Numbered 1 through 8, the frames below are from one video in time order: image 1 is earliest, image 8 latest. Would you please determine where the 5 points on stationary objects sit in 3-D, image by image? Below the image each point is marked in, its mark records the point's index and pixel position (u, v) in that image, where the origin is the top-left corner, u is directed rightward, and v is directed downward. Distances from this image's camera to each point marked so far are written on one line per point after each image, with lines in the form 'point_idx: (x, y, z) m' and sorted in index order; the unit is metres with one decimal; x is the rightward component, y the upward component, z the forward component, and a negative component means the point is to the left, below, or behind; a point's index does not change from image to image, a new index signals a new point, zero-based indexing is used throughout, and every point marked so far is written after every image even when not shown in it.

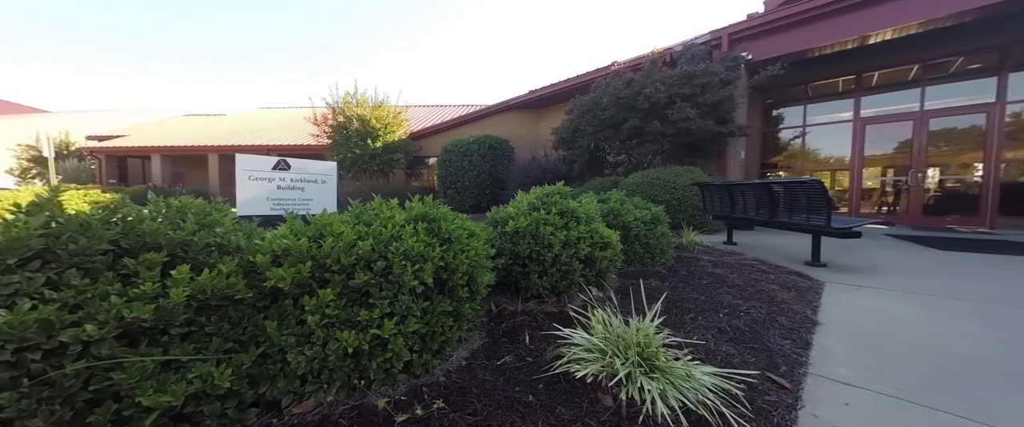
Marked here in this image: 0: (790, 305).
0: (+2.2, -0.7, +2.8) m
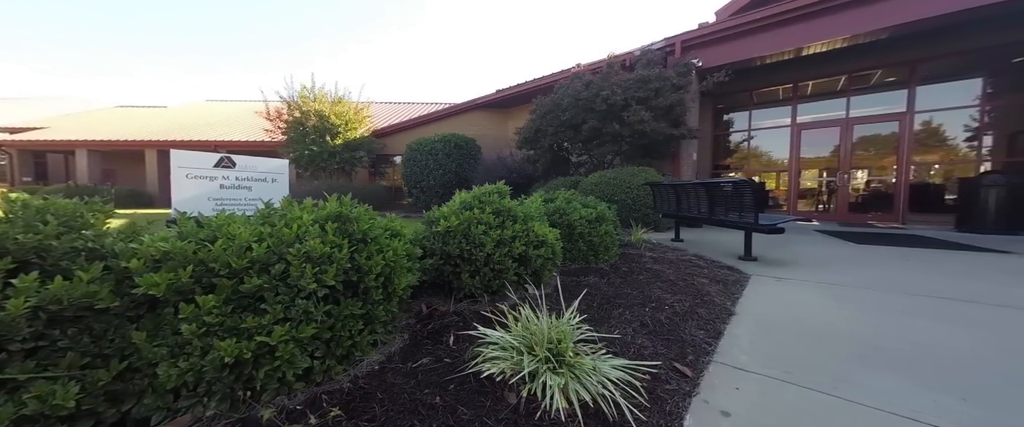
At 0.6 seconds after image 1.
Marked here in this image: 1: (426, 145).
0: (+1.7, -0.7, +2.9) m
1: (-3.0, +2.7, +13.5) m
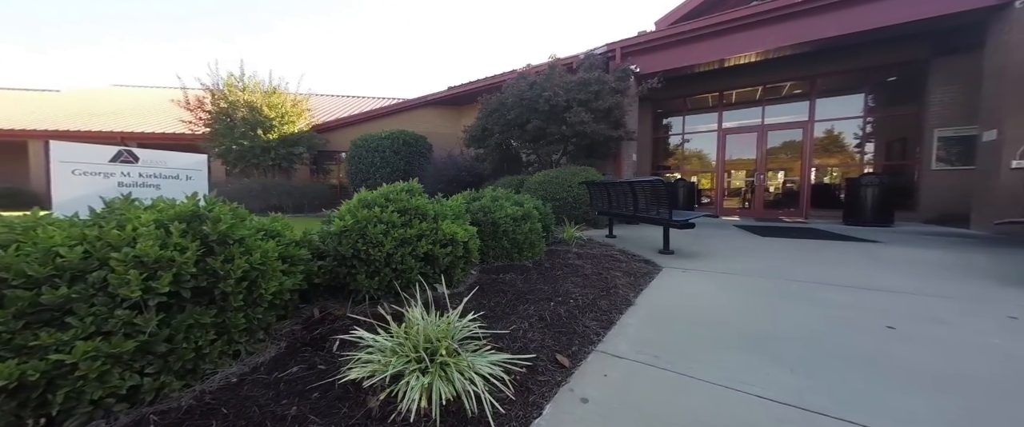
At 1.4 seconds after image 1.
0: (+1.0, -0.7, +3.1) m
1: (-5.1, +2.7, +13.0) m
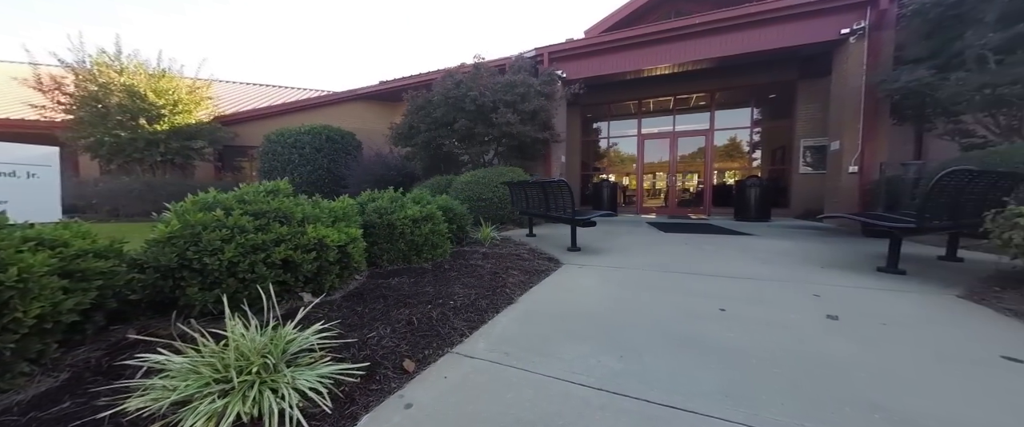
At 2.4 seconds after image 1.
0: (0.0, -0.7, +3.2) m
1: (-7.8, +2.6, +11.8) m
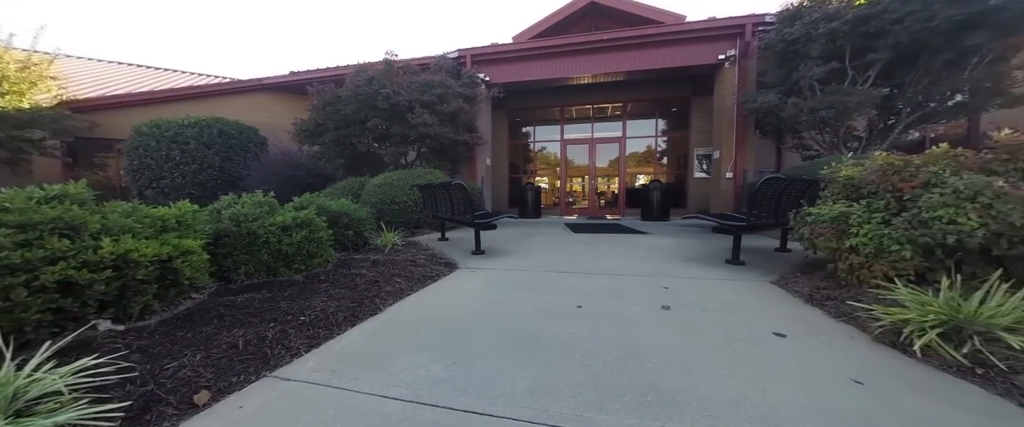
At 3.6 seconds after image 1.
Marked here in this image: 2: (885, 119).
0: (-1.2, -0.8, +3.0) m
1: (-10.5, +2.4, +10.0) m
2: (+8.8, +2.2, +7.9) m
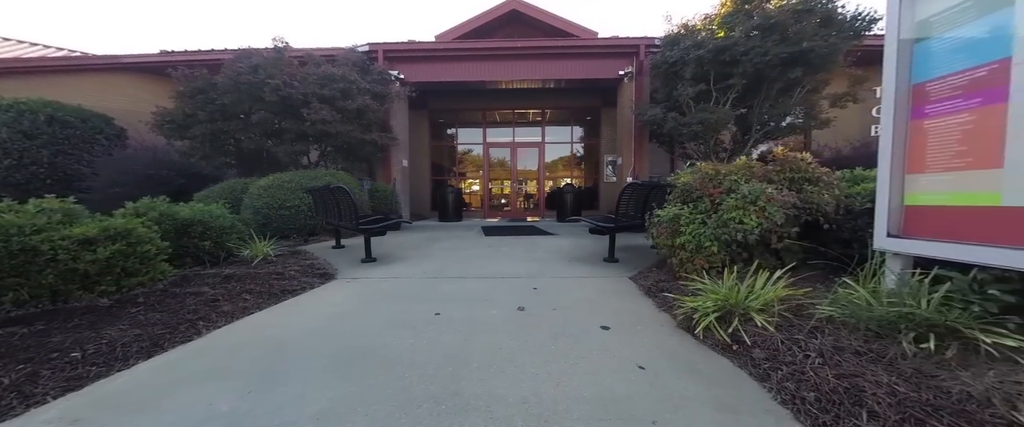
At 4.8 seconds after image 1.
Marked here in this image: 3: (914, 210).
0: (-2.3, -0.8, +2.6) m
1: (-12.9, +2.2, +7.5) m
2: (+6.4, +2.2, +9.5) m
3: (+2.3, 0.0, +2.0) m
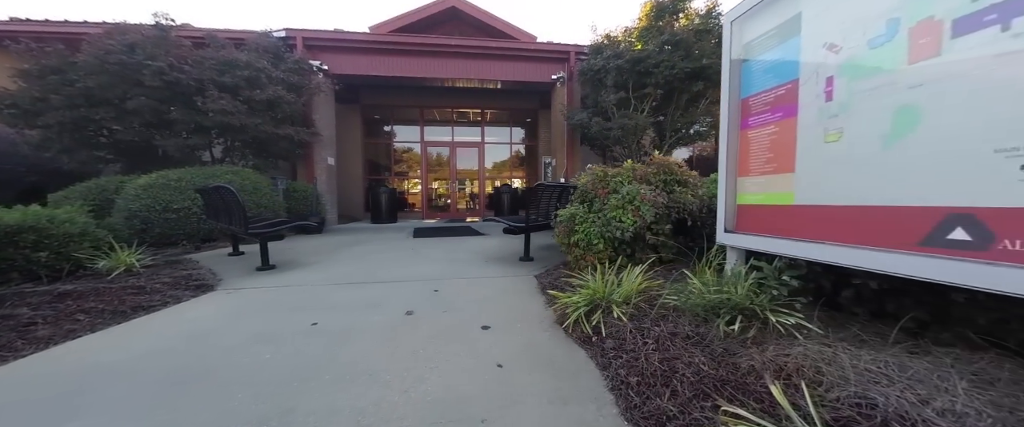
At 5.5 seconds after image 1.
0: (-3.1, -0.8, +2.2) m
1: (-14.4, +2.0, +5.2) m
2: (+4.3, +2.2, +10.4) m
3: (+1.5, 0.0, +2.3) m
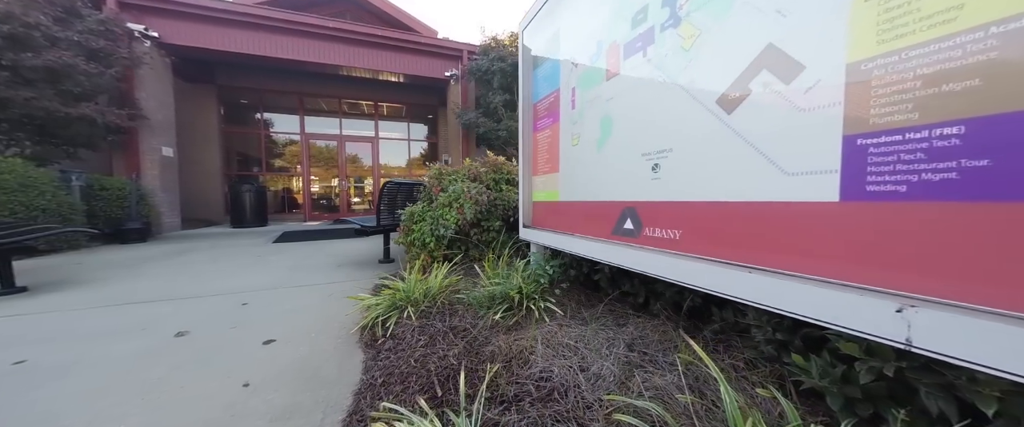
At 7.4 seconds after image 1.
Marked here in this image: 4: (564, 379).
0: (-4.3, -0.9, +1.1) m
1: (-16.0, +1.8, +1.0) m
2: (+0.6, +2.3, +11.0) m
3: (+0.2, +0.1, +2.4) m
4: (+0.2, -0.6, +1.2) m
